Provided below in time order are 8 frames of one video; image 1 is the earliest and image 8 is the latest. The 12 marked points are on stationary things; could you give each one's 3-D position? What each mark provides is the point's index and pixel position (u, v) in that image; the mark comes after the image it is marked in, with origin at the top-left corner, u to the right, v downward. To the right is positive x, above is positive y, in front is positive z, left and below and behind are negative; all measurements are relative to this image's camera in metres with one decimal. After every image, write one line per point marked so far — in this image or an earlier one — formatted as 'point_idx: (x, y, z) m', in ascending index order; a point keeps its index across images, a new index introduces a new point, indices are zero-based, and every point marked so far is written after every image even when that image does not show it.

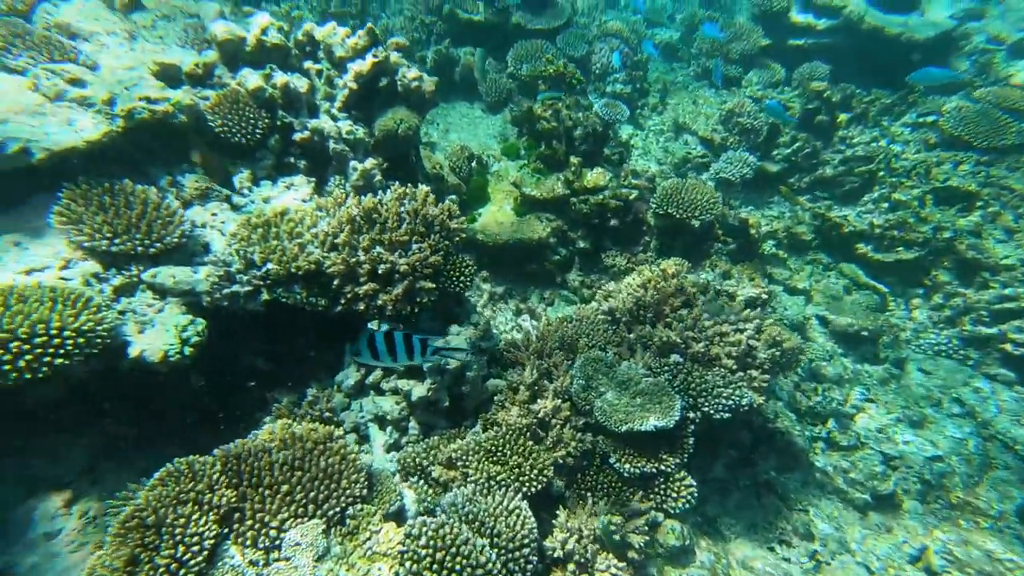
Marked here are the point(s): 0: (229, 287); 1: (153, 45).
0: (-2.2, 0.0, +3.5) m
1: (-3.4, +2.2, +4.4) m
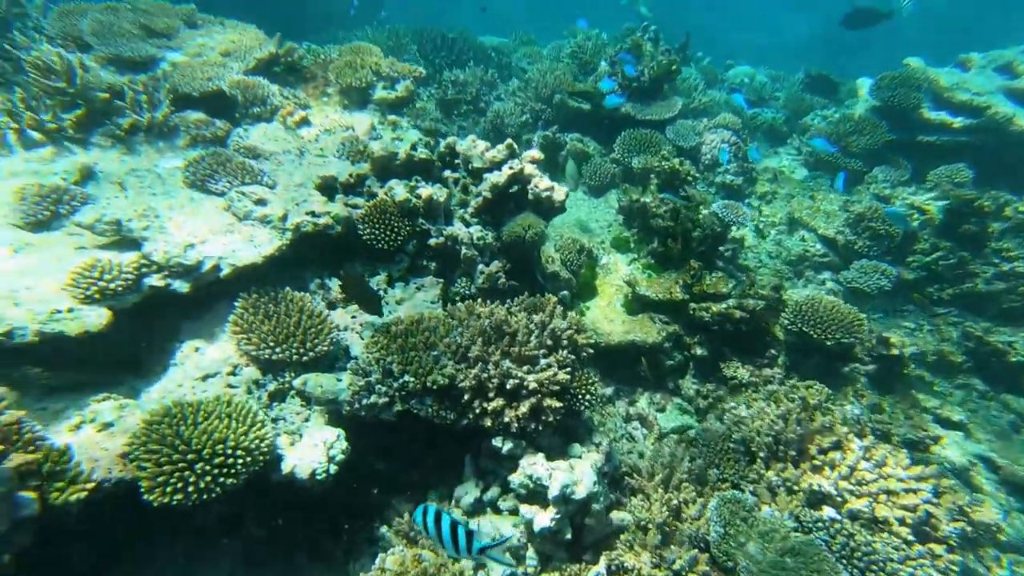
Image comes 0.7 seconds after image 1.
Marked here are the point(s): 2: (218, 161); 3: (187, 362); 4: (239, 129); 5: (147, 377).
0: (-1.1, -0.9, +3.6) m
1: (-2.0, +1.3, +4.9) m
2: (-2.7, +1.2, +4.4) m
3: (-2.6, -0.6, +3.6) m
4: (-2.9, +1.7, +5.0) m
5: (-2.8, -0.7, +3.5) m
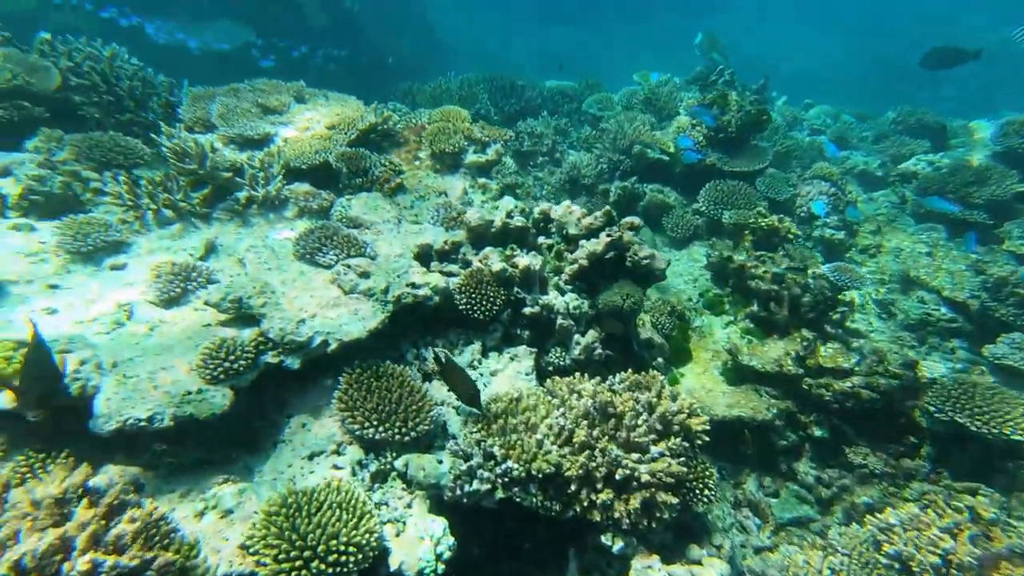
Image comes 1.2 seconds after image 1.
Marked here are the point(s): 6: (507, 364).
0: (-0.3, -1.5, +3.5) m
1: (-1.0, +0.6, +5.0) m
2: (-1.8, +0.5, +4.5) m
3: (-1.7, -1.2, +3.7) m
4: (-1.9, +1.0, +5.2) m
5: (-2.0, -1.3, +3.6) m
6: (-0.1, -0.7, +4.4) m
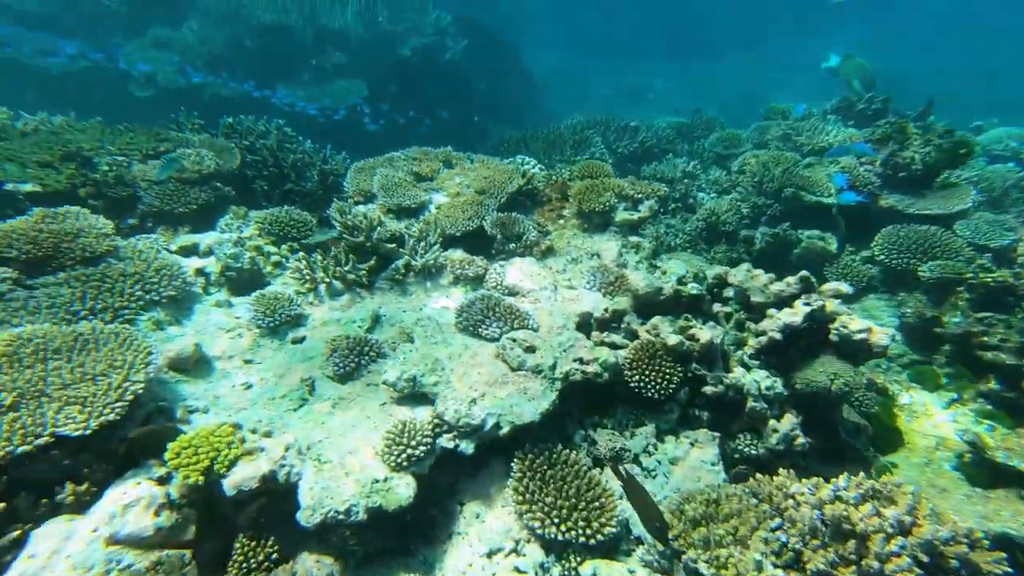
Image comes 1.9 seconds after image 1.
0: (+1.1, -2.1, +3.0) m
1: (+0.6, -0.1, +4.7) m
2: (-0.2, -0.2, +4.4) m
3: (-0.3, -1.8, +3.4) m
4: (-0.2, +0.3, +5.1) m
5: (-0.5, -1.9, +3.4) m
6: (+1.5, -1.4, +3.9) m
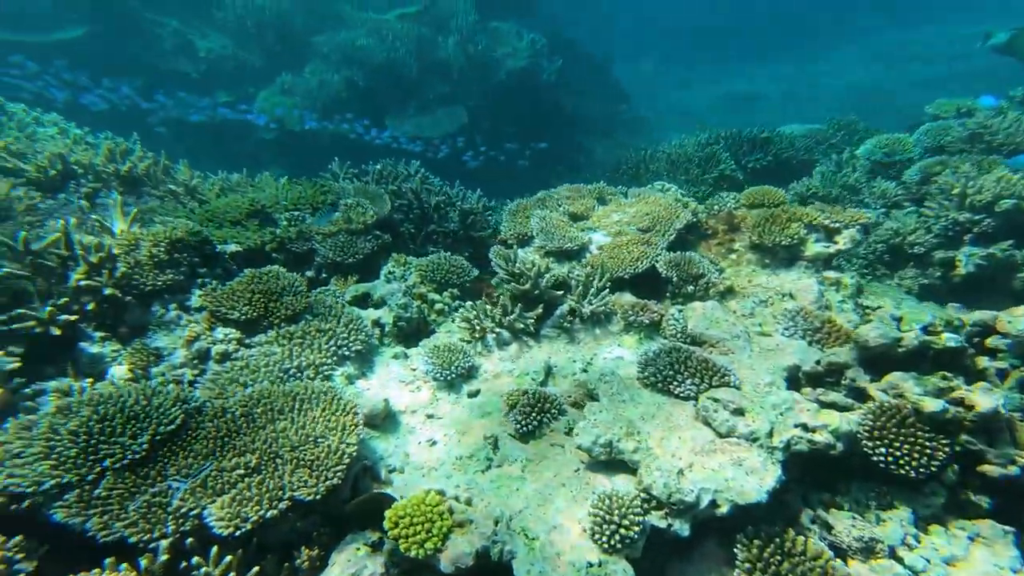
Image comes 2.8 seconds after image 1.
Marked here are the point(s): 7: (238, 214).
0: (+2.4, -2.4, +2.2) m
1: (+2.3, -0.5, +4.1) m
2: (+1.5, -0.6, +4.0) m
3: (+1.2, -2.2, +2.9) m
4: (+1.6, -0.2, +4.7) m
5: (+1.0, -2.3, +3.0) m
6: (+3.0, -1.8, +3.1) m
7: (-4.0, +1.2, +6.7) m
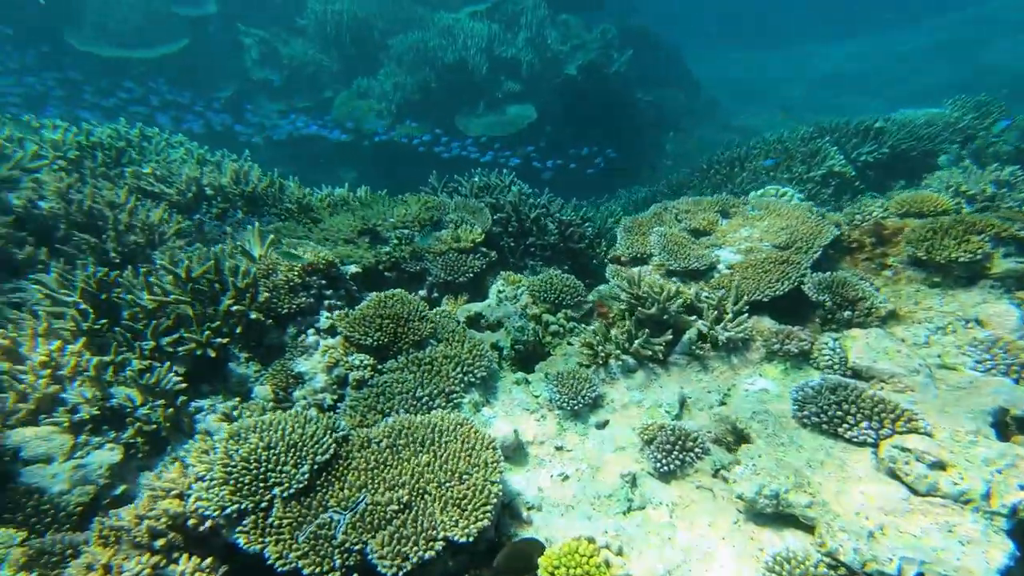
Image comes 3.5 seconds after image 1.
0: (+3.3, -2.6, +1.6) m
1: (+3.4, -0.7, +3.5) m
2: (+2.6, -0.8, +3.5) m
3: (+2.2, -2.4, +2.5) m
4: (+2.8, -0.4, +4.2) m
5: (+1.9, -2.5, +2.6) m
6: (+4.0, -2.0, +2.4) m
7: (-2.5, +0.9, +7.1) m
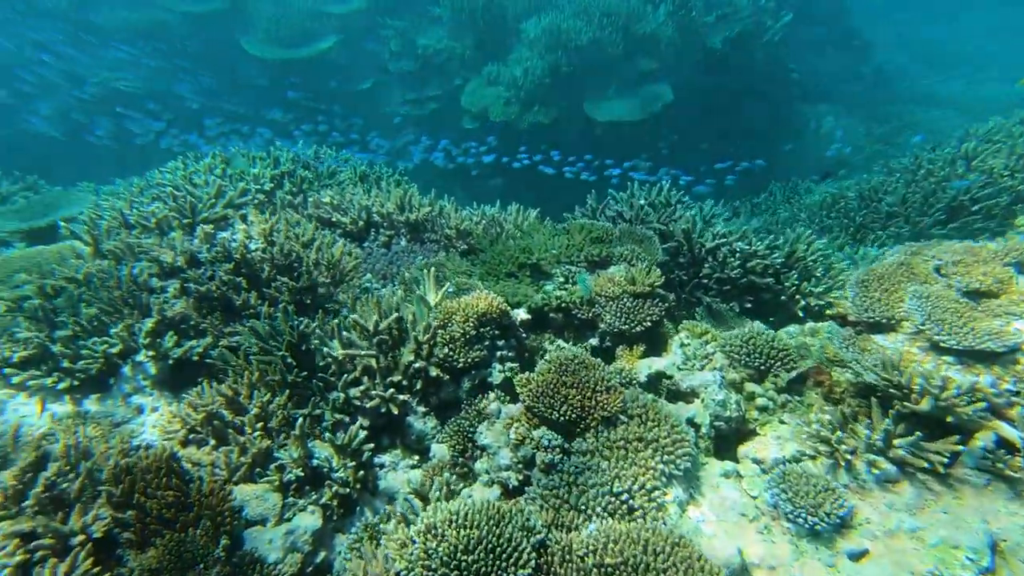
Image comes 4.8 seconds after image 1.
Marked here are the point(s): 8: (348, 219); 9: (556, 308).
0: (+4.1, -3.3, +0.1) m
1: (+4.8, -1.5, +1.9) m
2: (+4.0, -1.5, +2.1) m
3: (+3.3, -3.1, +1.3) m
4: (+4.4, -1.2, +2.7) m
5: (+3.1, -3.2, +1.4) m
6: (+5.1, -2.7, +0.7) m
7: (0.0, +0.3, +6.8) m
8: (-2.8, +1.2, +8.0) m
9: (+0.6, -0.3, +5.9) m
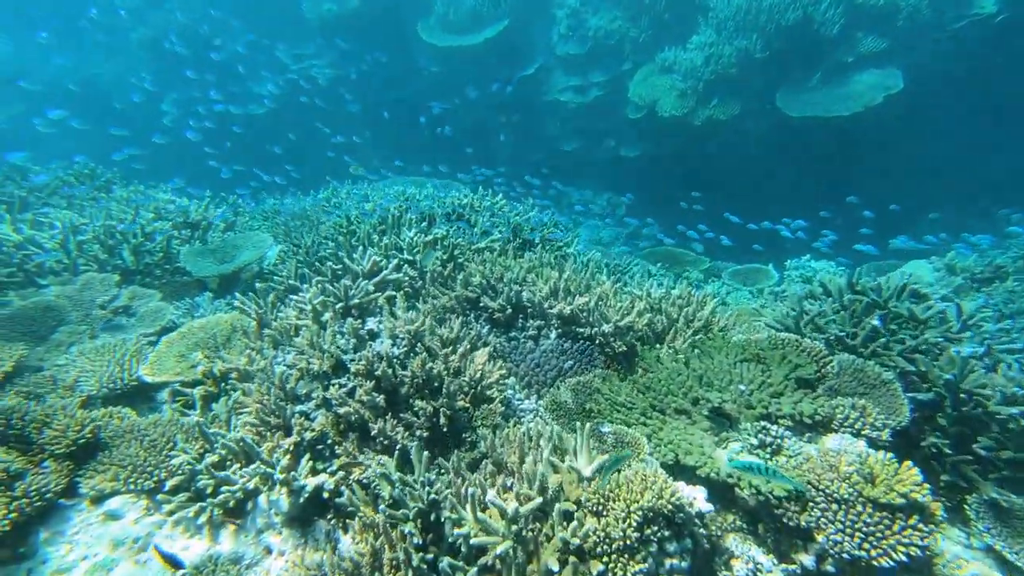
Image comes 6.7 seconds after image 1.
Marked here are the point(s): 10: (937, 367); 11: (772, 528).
0: (+3.8, -5.3, -2.1) m
1: (+5.1, -3.5, -0.6) m
2: (+4.4, -3.5, -0.2) m
3: (+3.3, -5.0, -0.8) m
4: (+4.9, -3.2, +0.3) m
5: (+3.1, -5.1, -0.6) m
6: (+4.9, -4.7, -1.8) m
7: (+2.0, -1.3, +5.4) m
8: (-0.3, -0.2, +7.3) m
9: (+2.3, -2.0, +4.4) m
10: (+4.8, -1.0, +5.2) m
11: (+2.4, -2.2, +4.4) m
